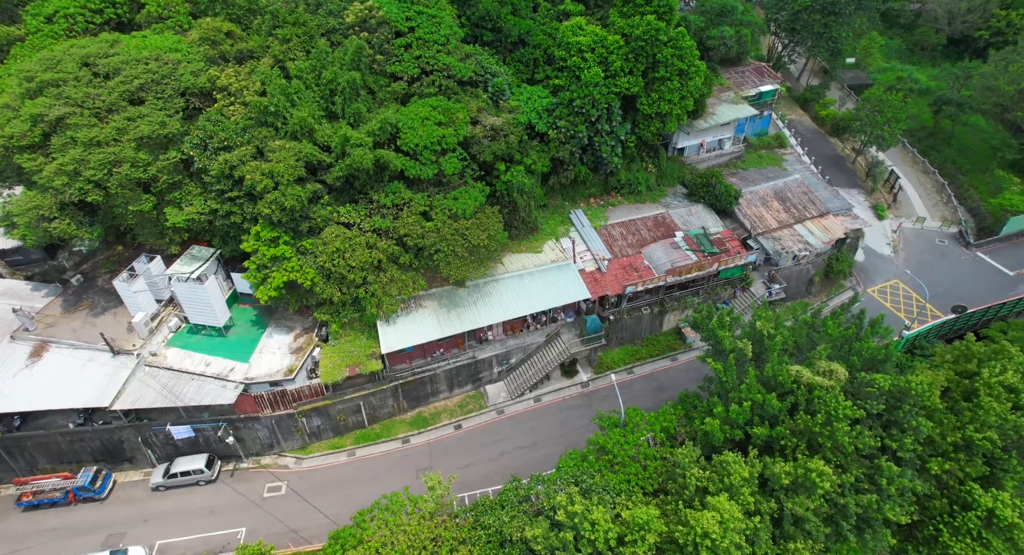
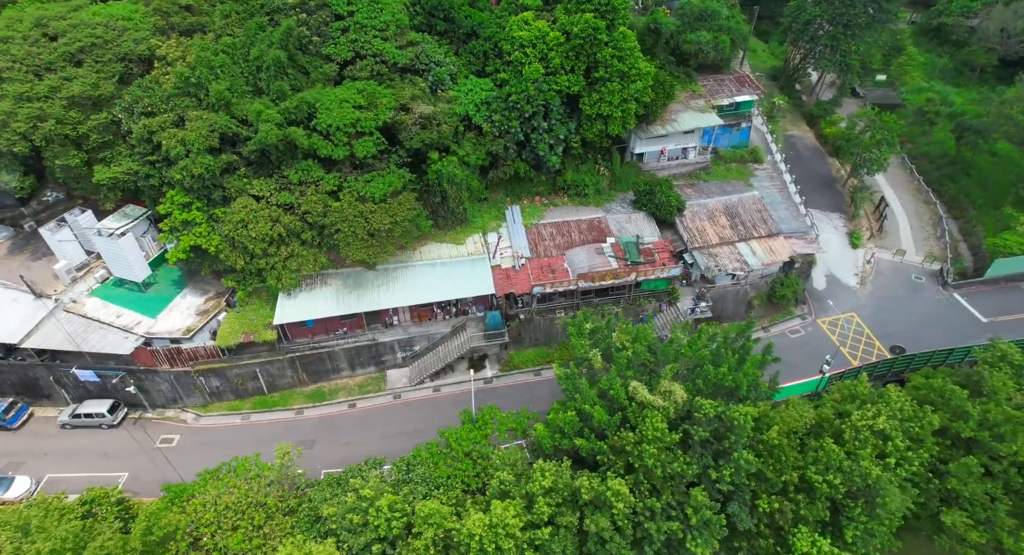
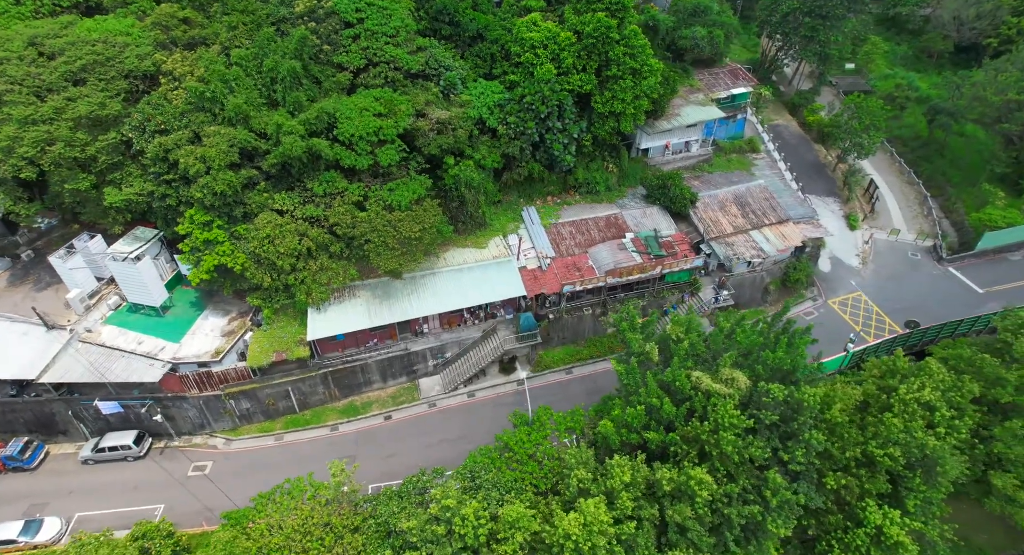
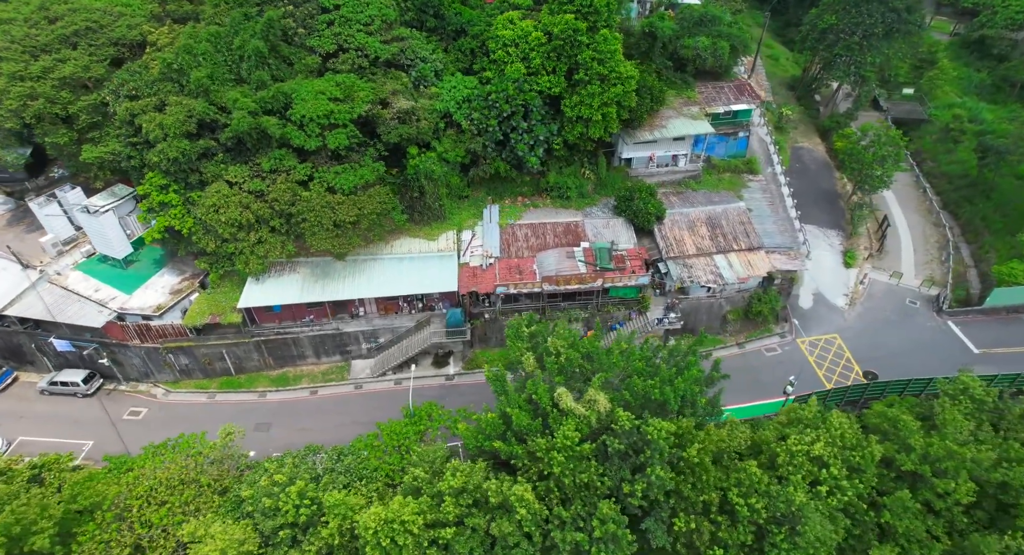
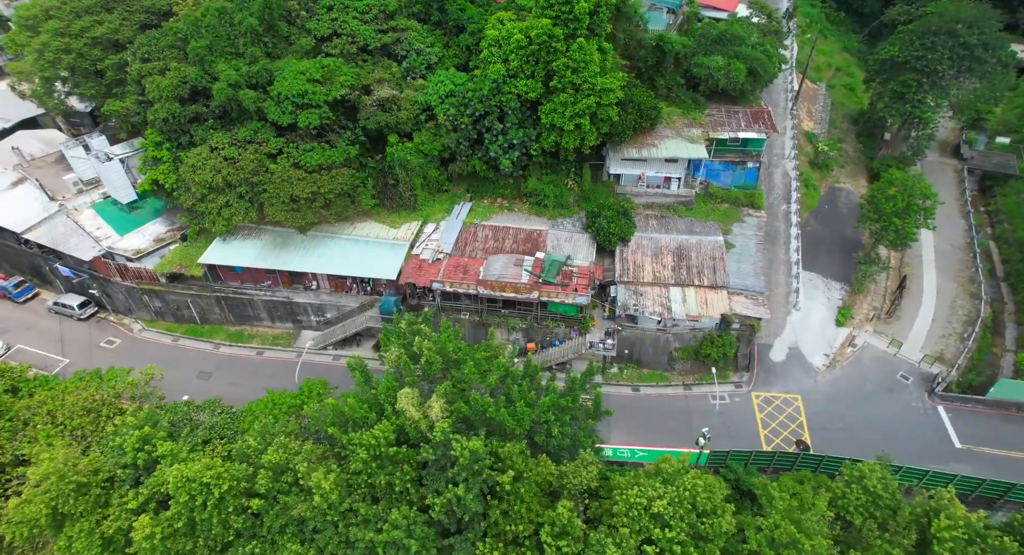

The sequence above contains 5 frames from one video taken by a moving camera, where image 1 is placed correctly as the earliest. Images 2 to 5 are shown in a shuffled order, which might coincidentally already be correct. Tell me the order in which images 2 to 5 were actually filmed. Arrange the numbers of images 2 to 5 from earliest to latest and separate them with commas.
3, 2, 4, 5
